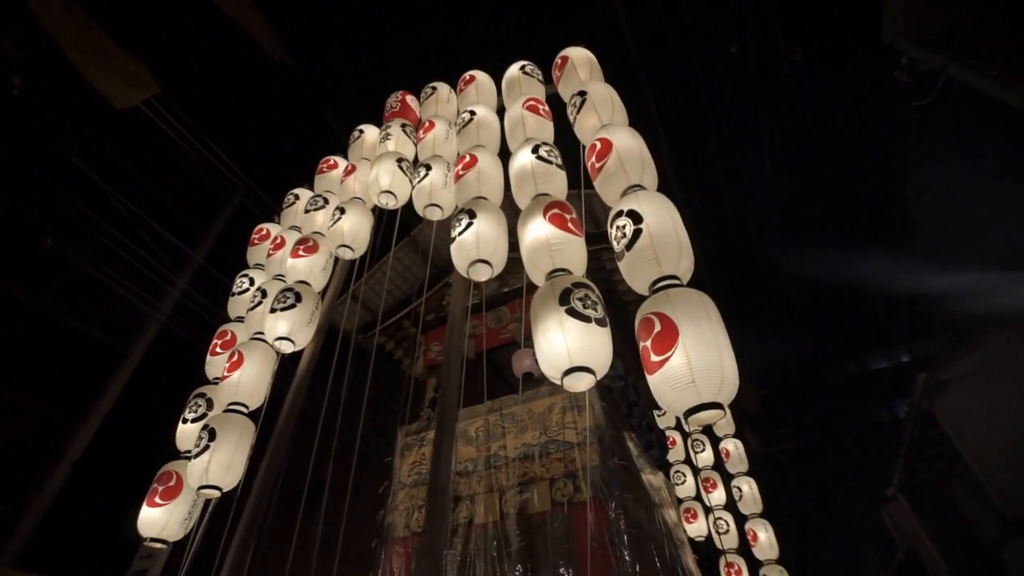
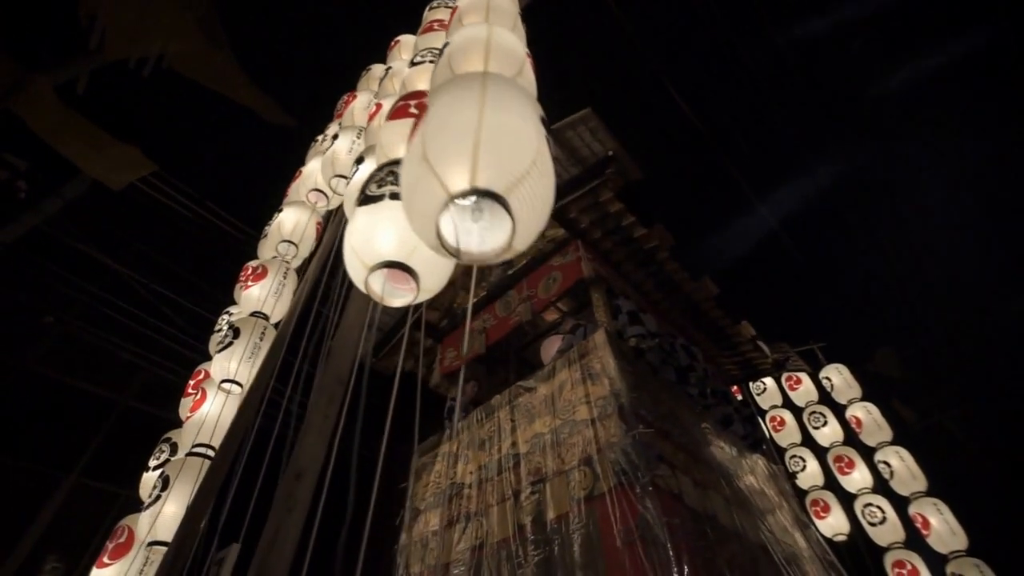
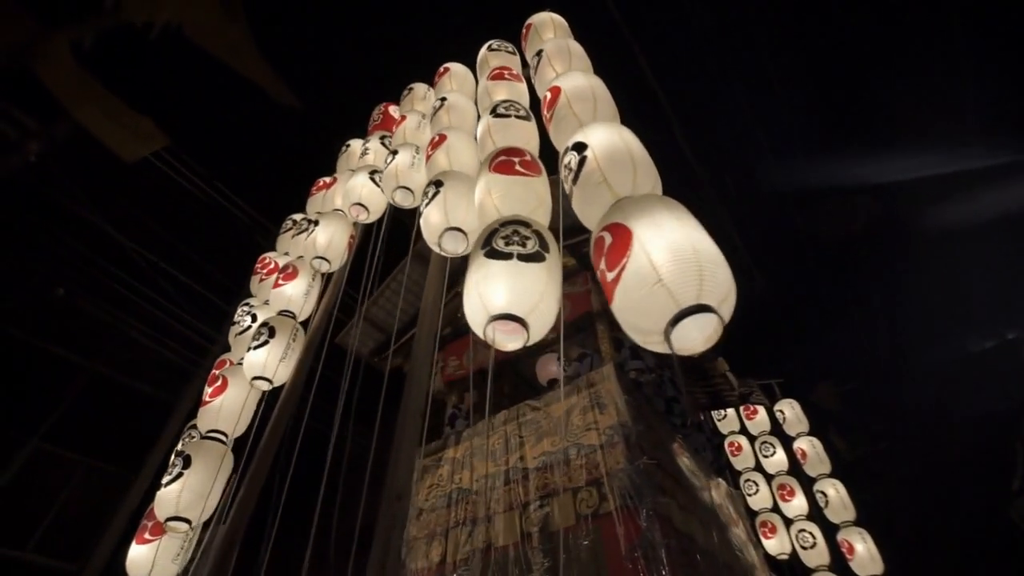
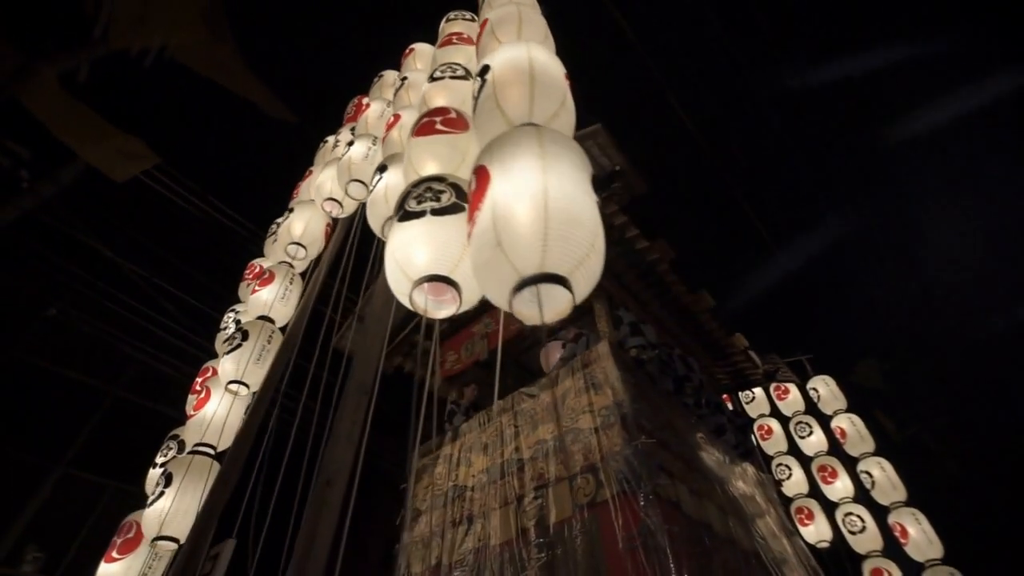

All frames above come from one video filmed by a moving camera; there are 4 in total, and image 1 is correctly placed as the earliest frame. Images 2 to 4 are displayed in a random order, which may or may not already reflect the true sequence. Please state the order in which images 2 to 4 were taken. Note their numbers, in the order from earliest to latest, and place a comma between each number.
3, 4, 2
